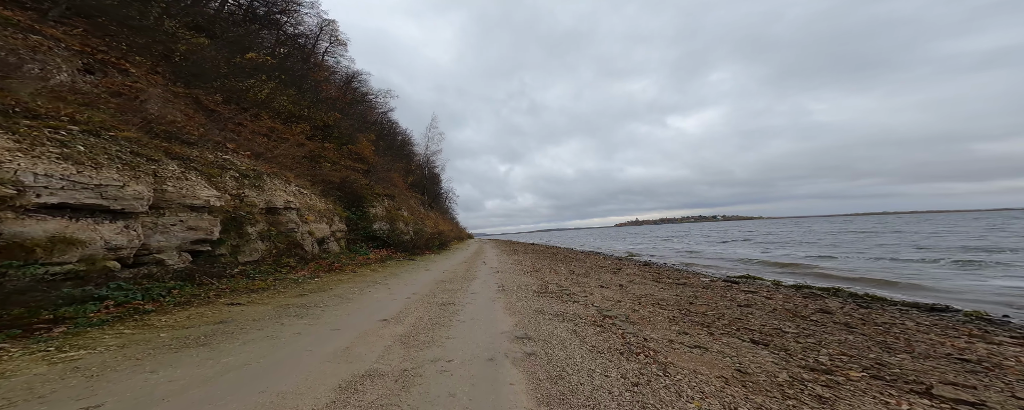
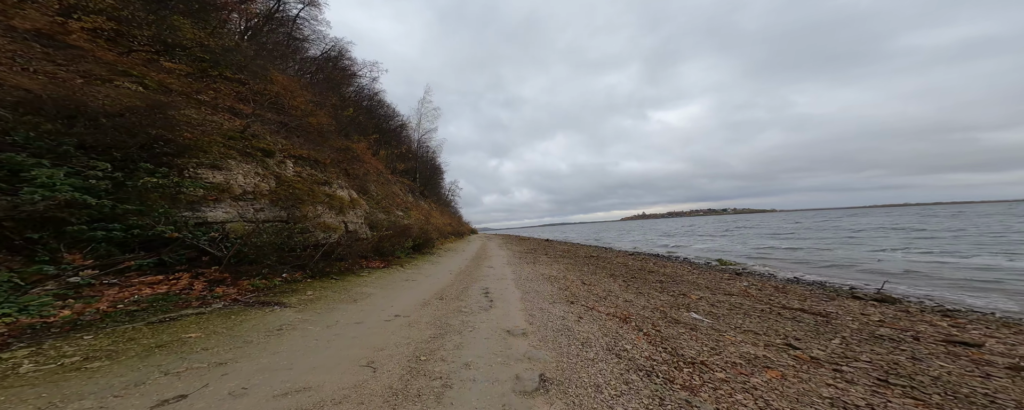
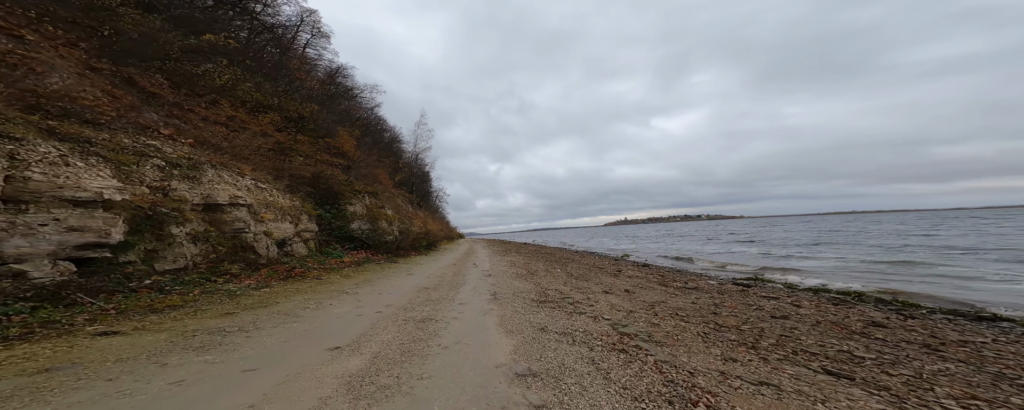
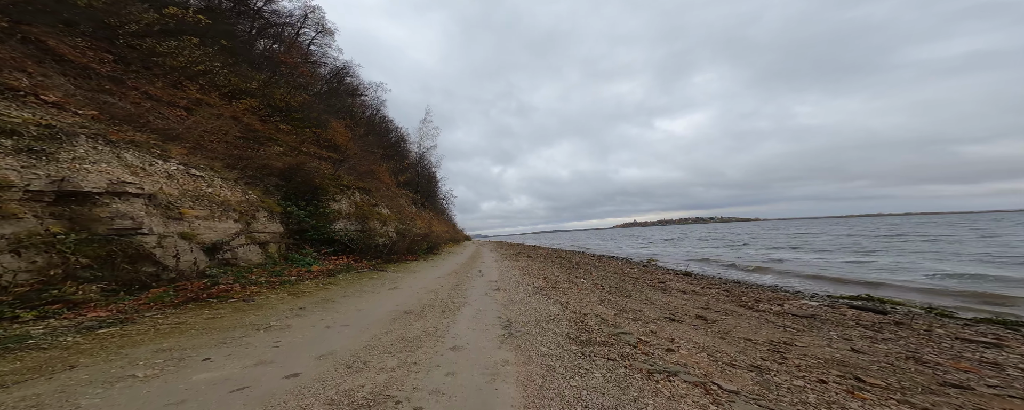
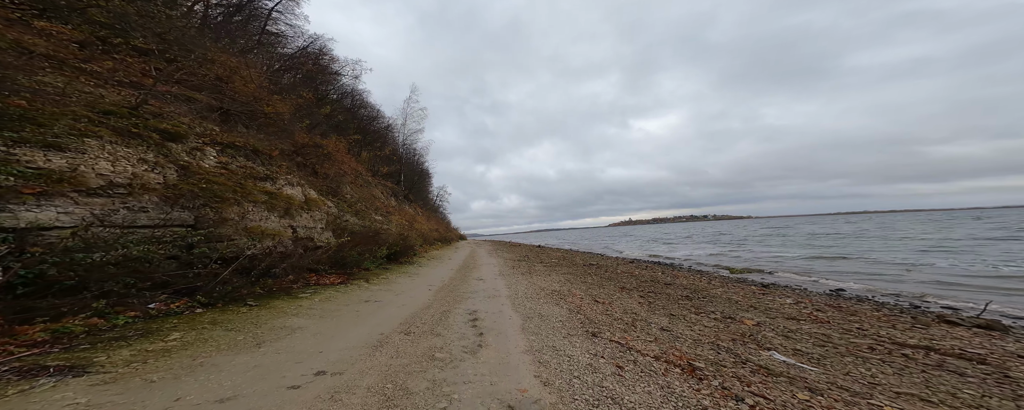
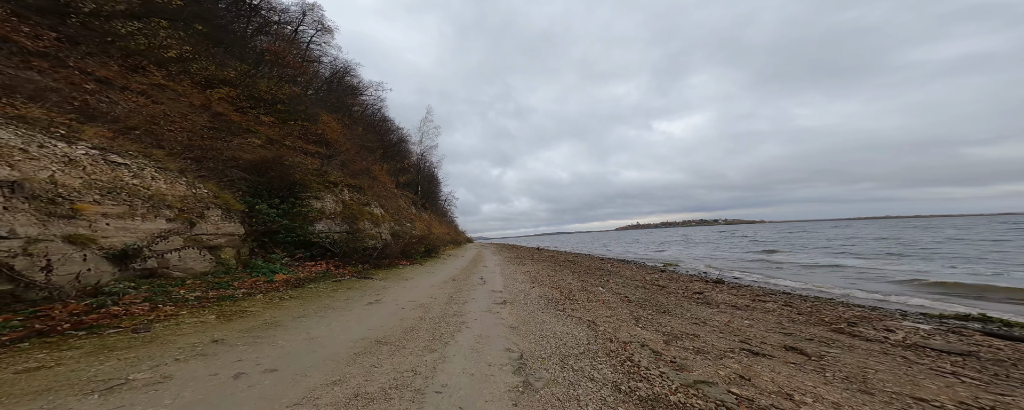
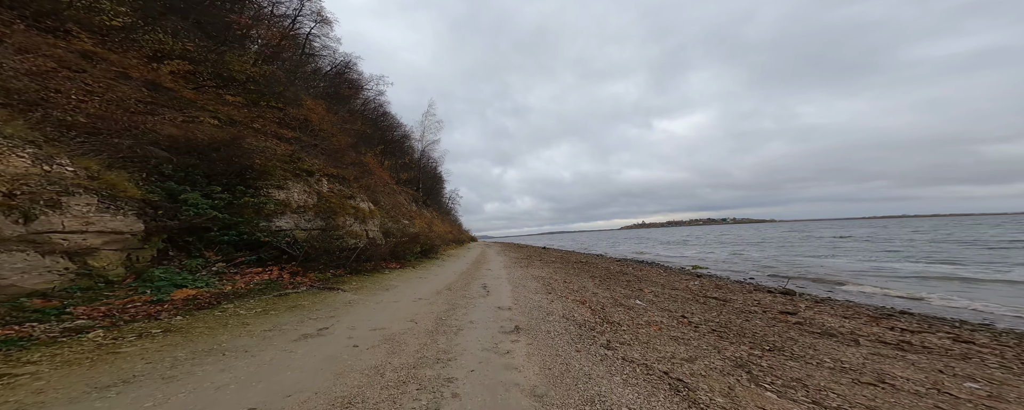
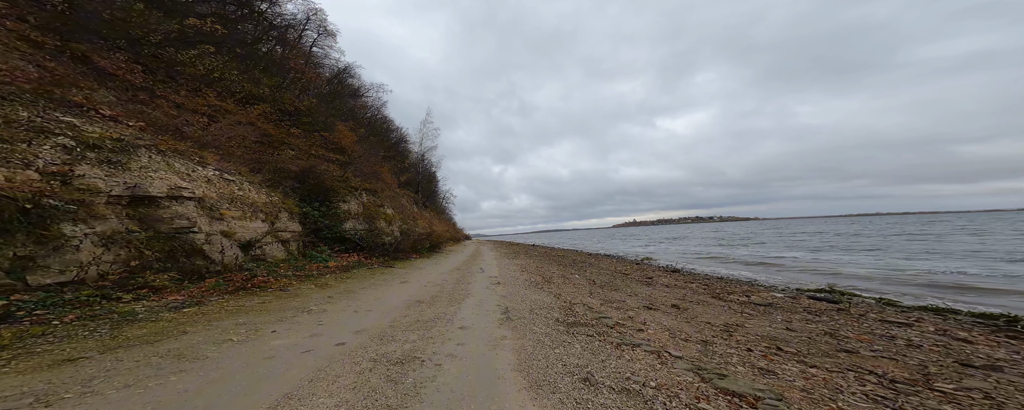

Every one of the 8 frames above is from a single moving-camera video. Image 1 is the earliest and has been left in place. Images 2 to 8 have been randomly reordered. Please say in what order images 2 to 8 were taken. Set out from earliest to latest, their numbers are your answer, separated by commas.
3, 8, 4, 6, 7, 2, 5
